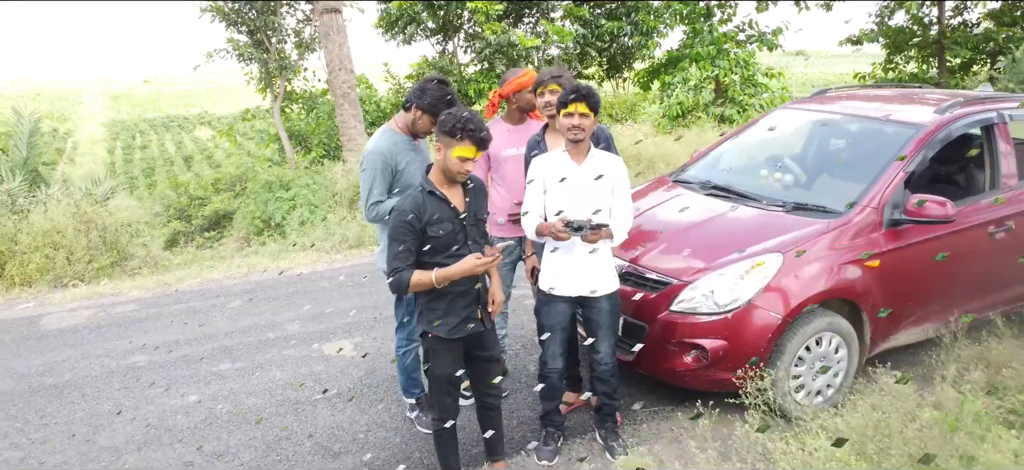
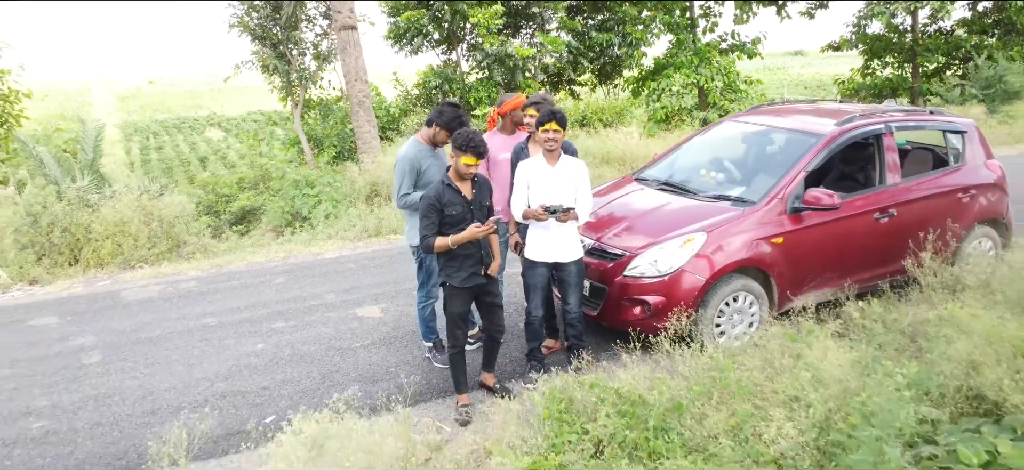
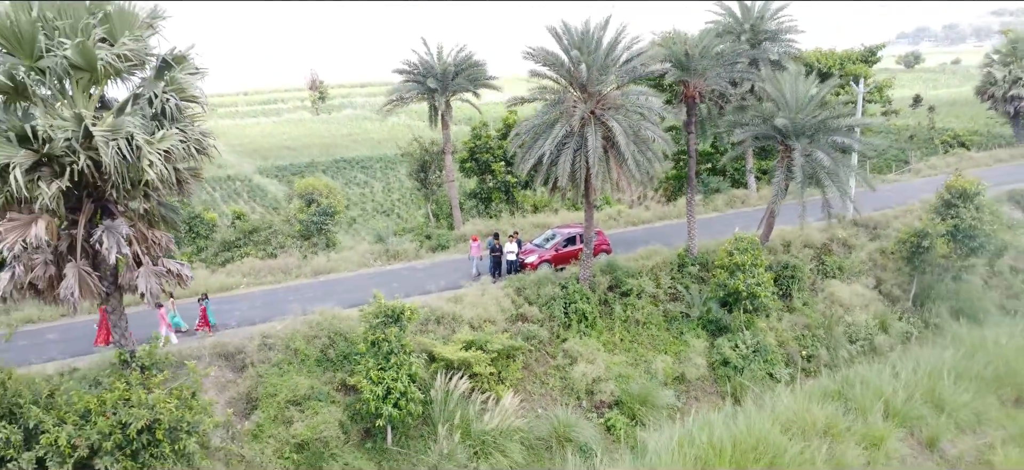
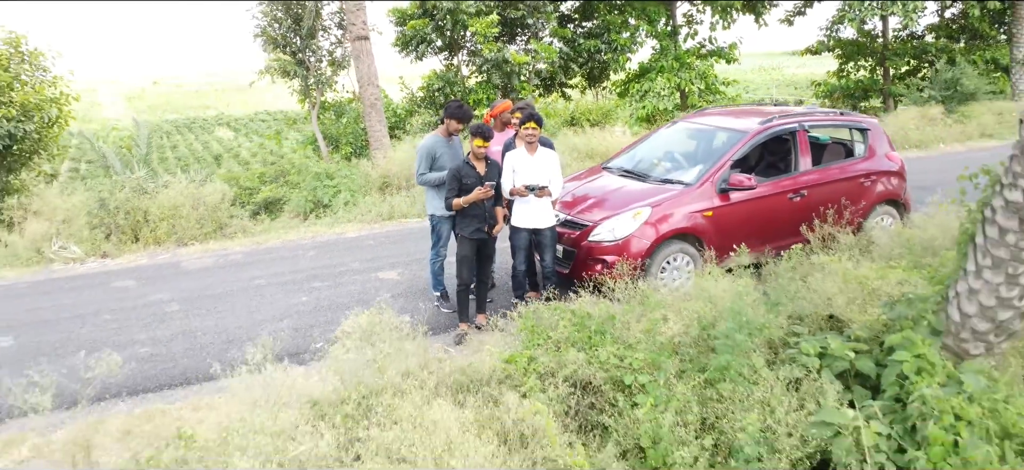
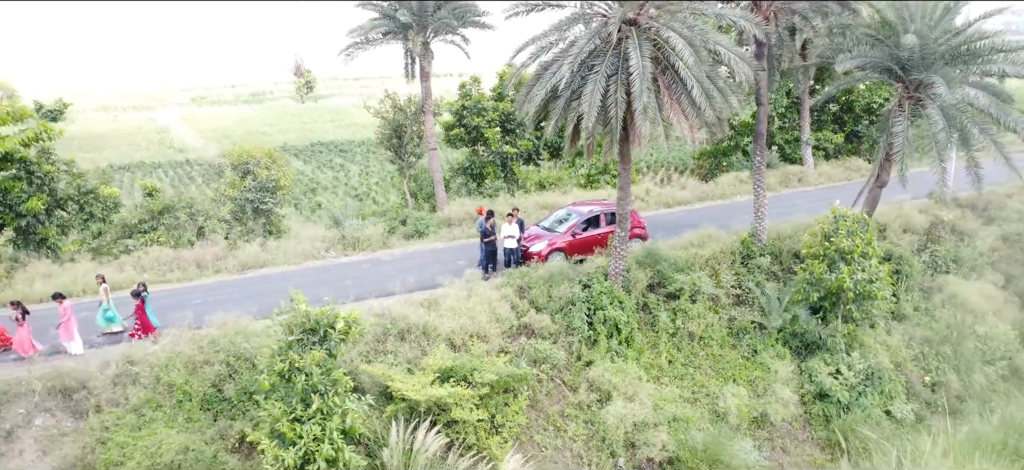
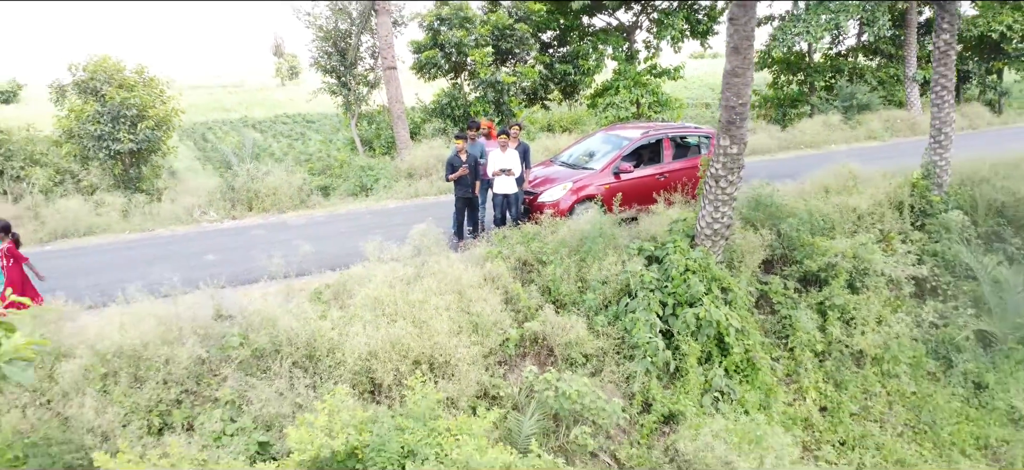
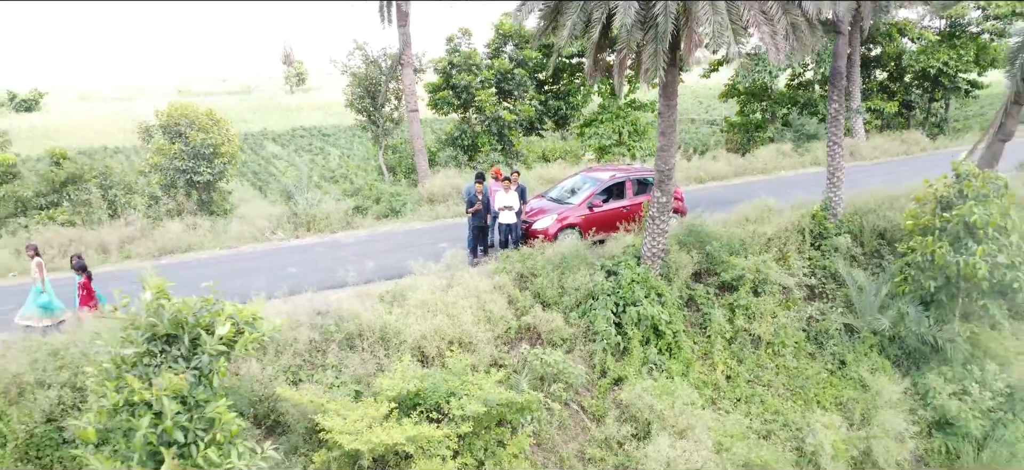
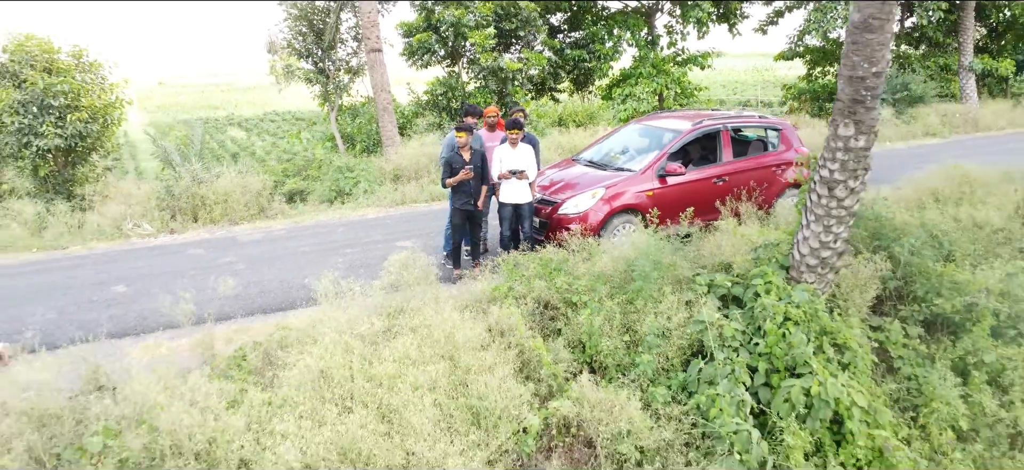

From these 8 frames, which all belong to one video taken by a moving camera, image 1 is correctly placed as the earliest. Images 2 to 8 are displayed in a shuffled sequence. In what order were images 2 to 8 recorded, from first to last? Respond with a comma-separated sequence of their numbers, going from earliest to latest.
2, 4, 8, 6, 7, 5, 3
